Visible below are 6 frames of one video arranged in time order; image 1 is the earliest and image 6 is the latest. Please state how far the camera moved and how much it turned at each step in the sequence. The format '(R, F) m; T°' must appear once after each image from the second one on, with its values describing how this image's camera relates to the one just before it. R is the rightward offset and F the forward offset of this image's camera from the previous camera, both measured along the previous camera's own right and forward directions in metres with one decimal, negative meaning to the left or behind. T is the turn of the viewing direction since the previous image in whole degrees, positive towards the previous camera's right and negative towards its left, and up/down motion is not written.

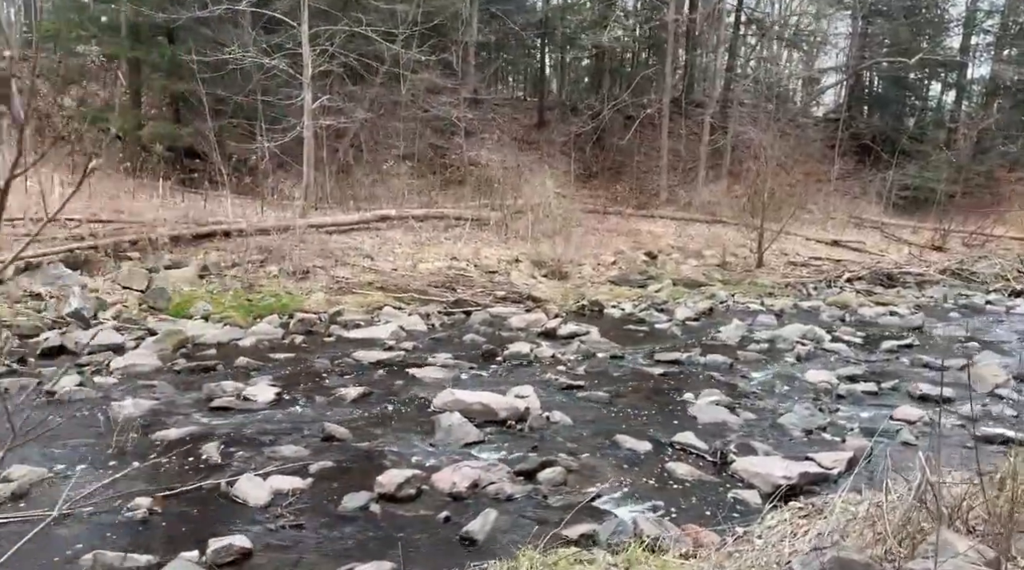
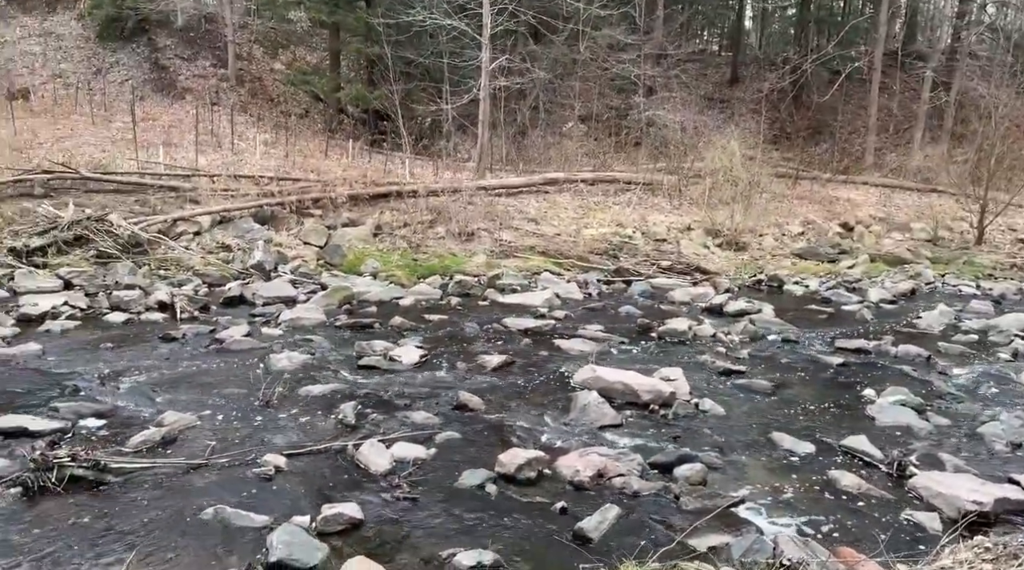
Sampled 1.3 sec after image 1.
(+0.8, +1.1) m; -14°
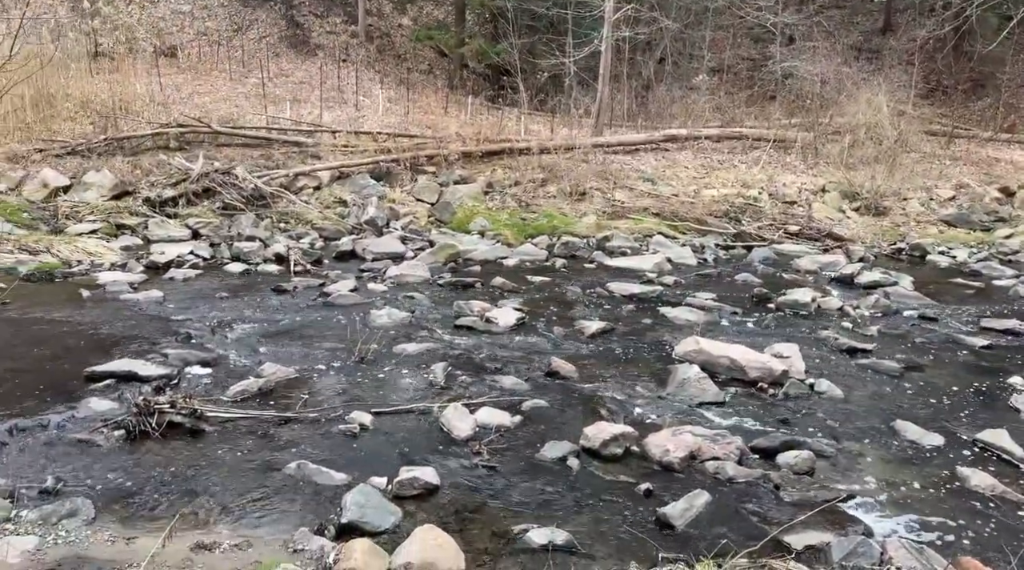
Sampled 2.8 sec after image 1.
(+0.4, +0.8) m; -8°
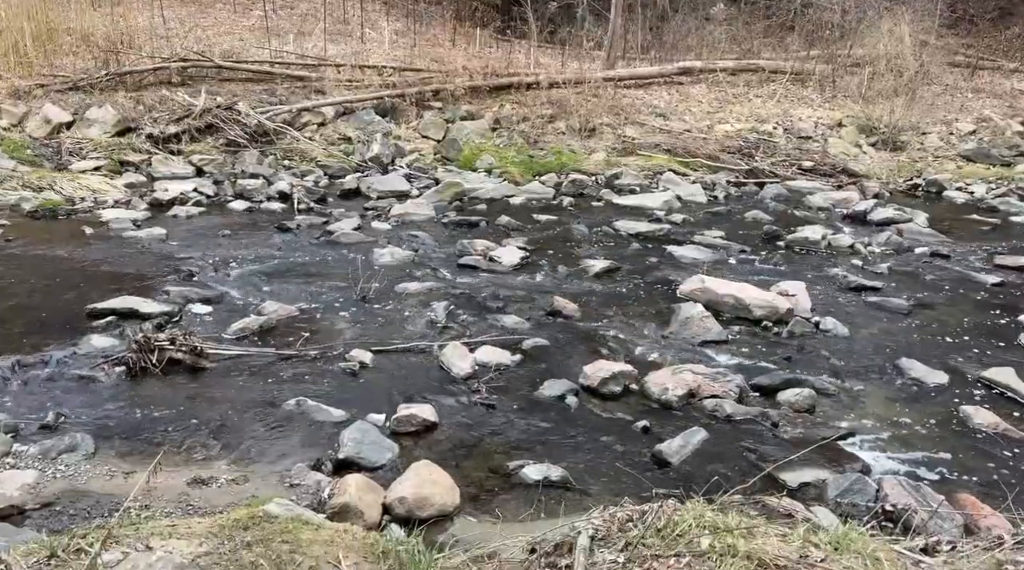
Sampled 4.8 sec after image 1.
(+0.2, +0.2) m; -1°
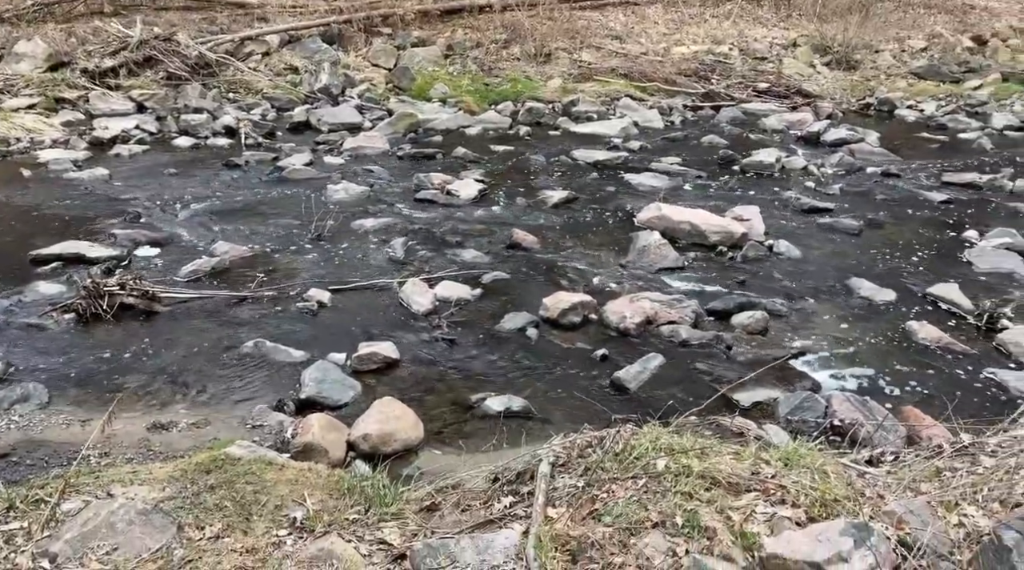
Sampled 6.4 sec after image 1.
(+0.1, -0.1) m; +1°
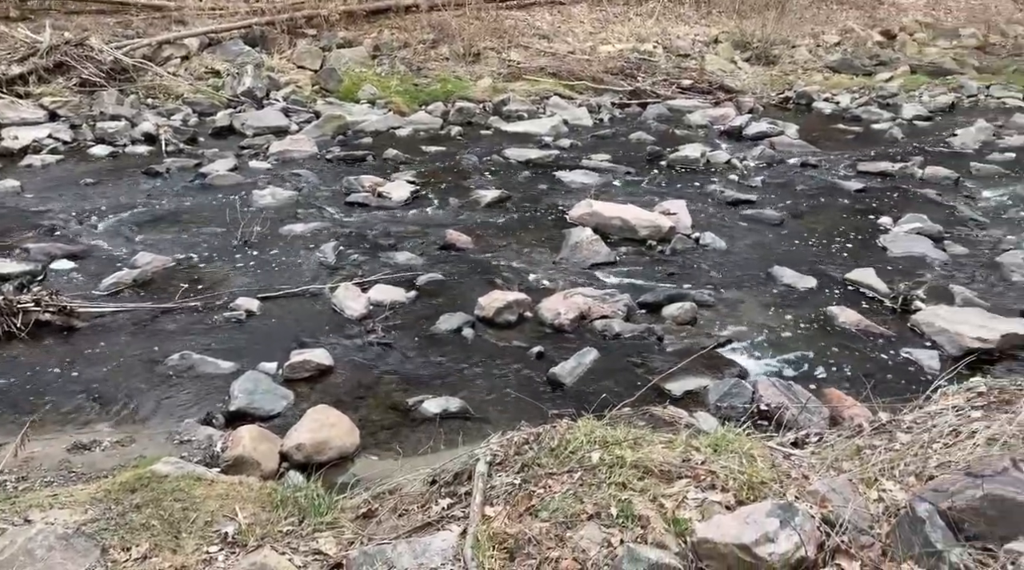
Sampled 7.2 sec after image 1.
(0.0, -0.1) m; +3°
